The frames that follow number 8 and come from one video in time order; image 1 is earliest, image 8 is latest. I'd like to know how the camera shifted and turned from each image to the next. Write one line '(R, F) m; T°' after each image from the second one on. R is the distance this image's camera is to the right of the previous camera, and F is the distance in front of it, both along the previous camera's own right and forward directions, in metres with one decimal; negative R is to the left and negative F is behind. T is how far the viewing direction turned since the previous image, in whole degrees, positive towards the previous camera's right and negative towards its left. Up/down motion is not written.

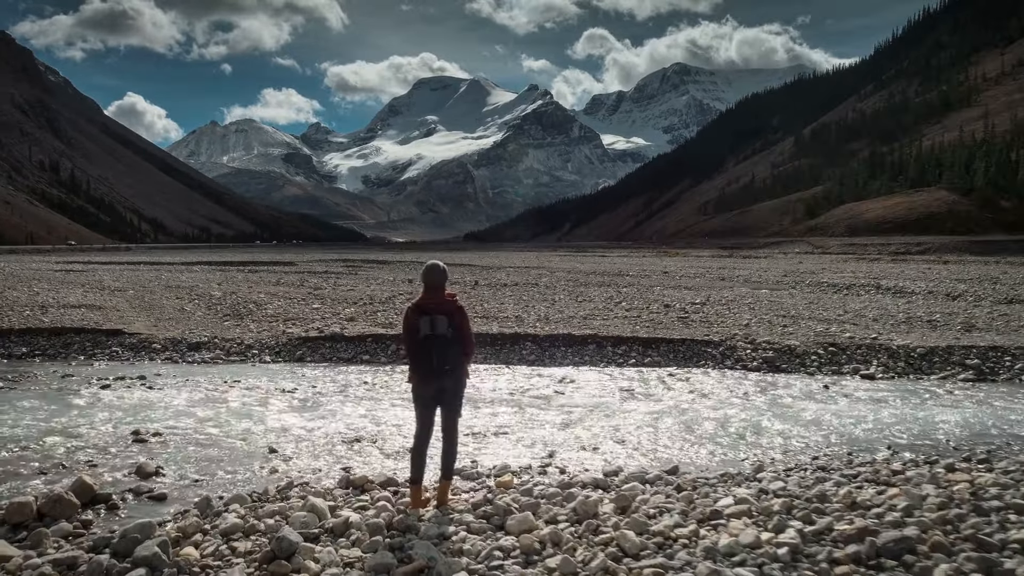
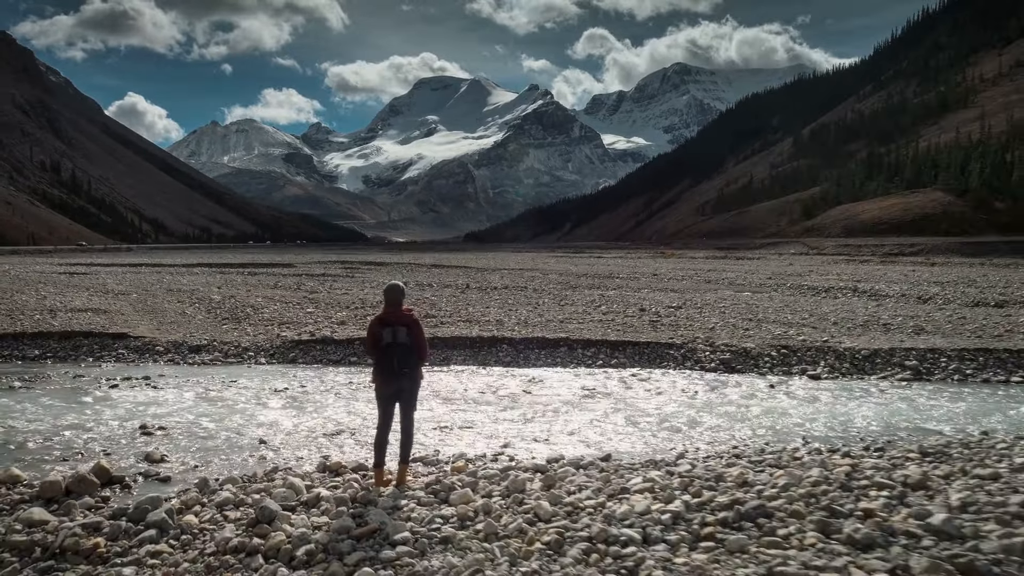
(+0.3, -0.8) m; 0°
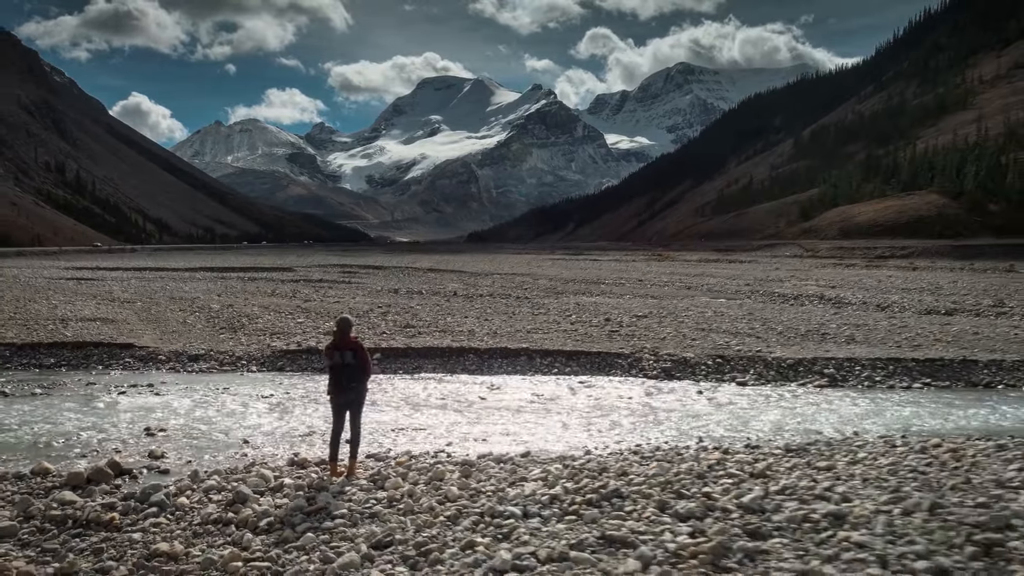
(+0.6, -1.2) m; 0°
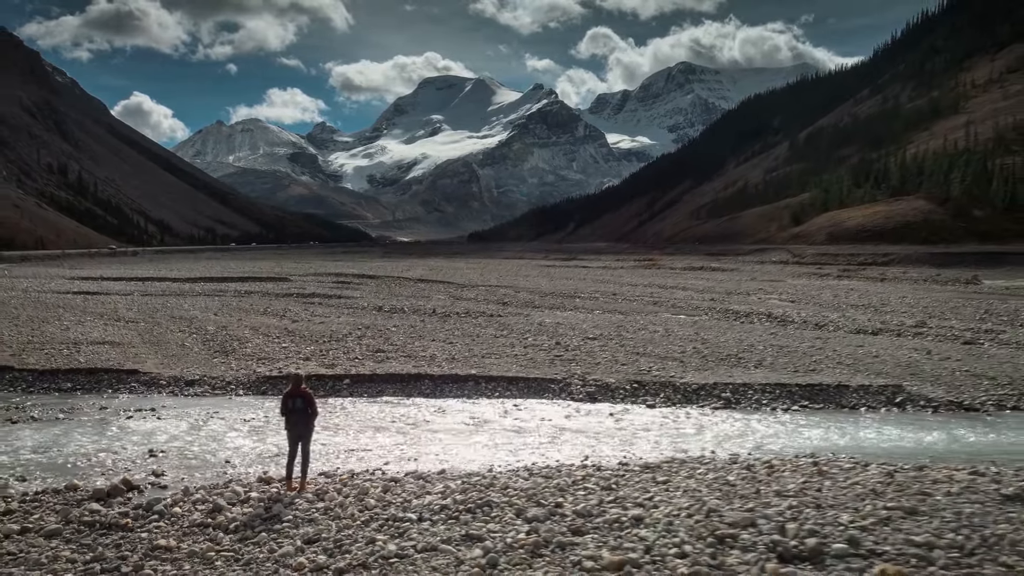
(+0.9, -2.0) m; 0°
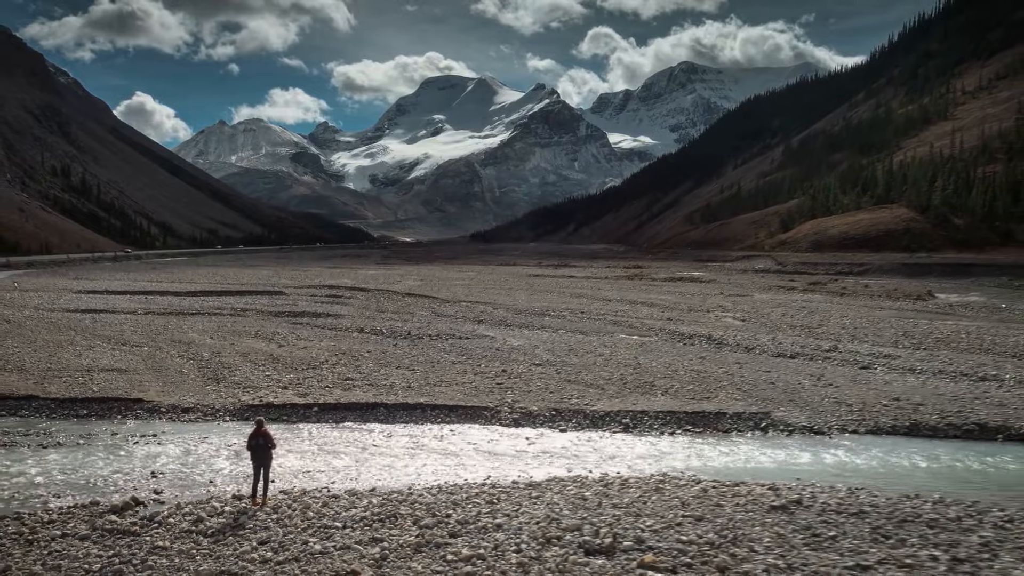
(+1.3, -2.7) m; 0°
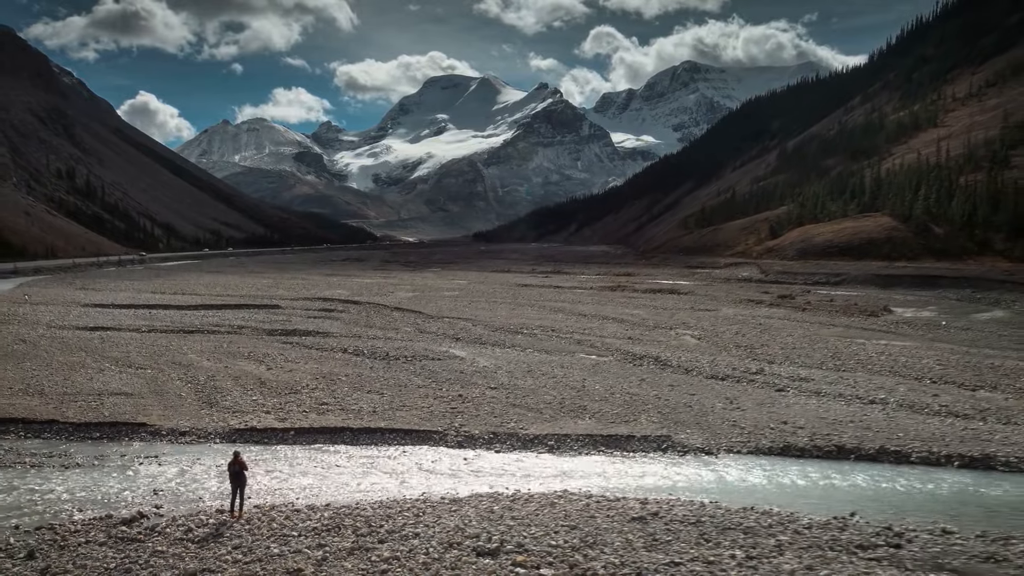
(+1.5, -3.0) m; 0°
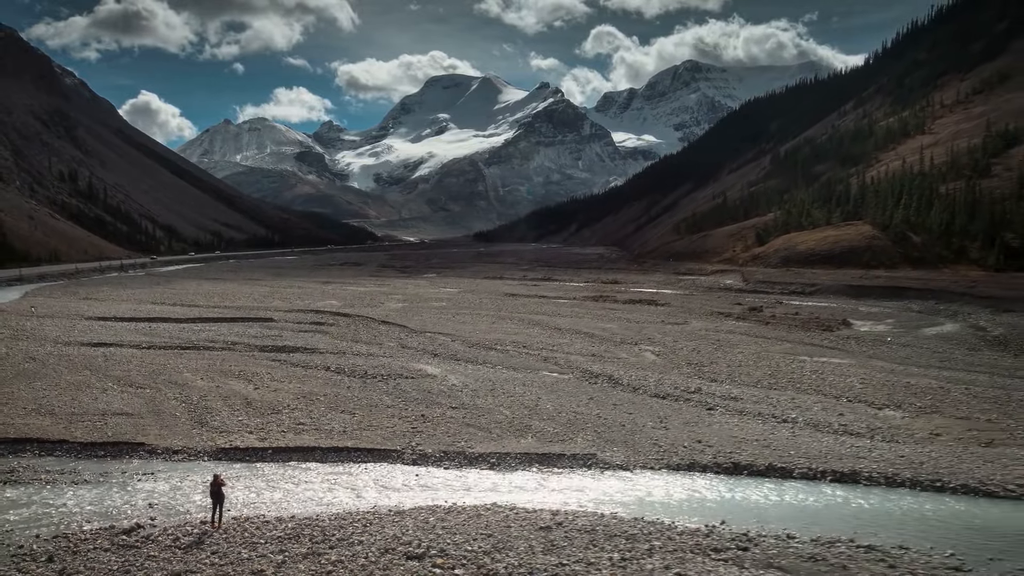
(+1.5, -3.0) m; 0°
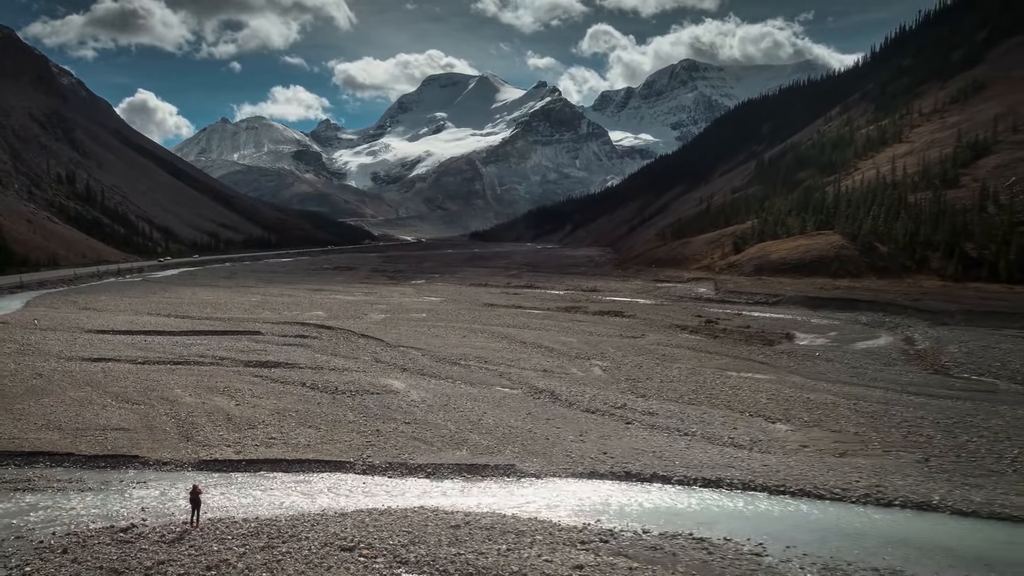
(+2.2, -4.3) m; 0°
